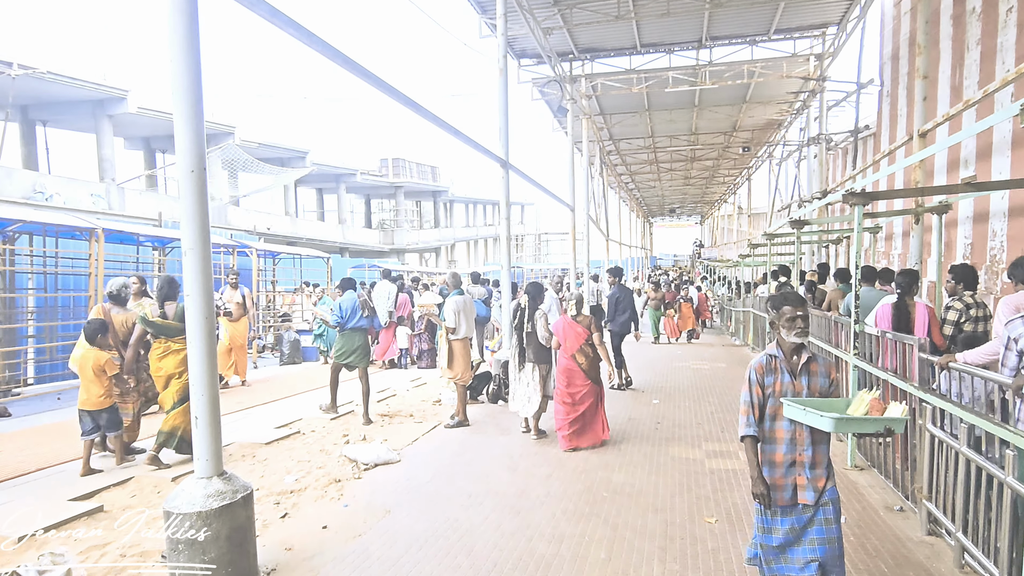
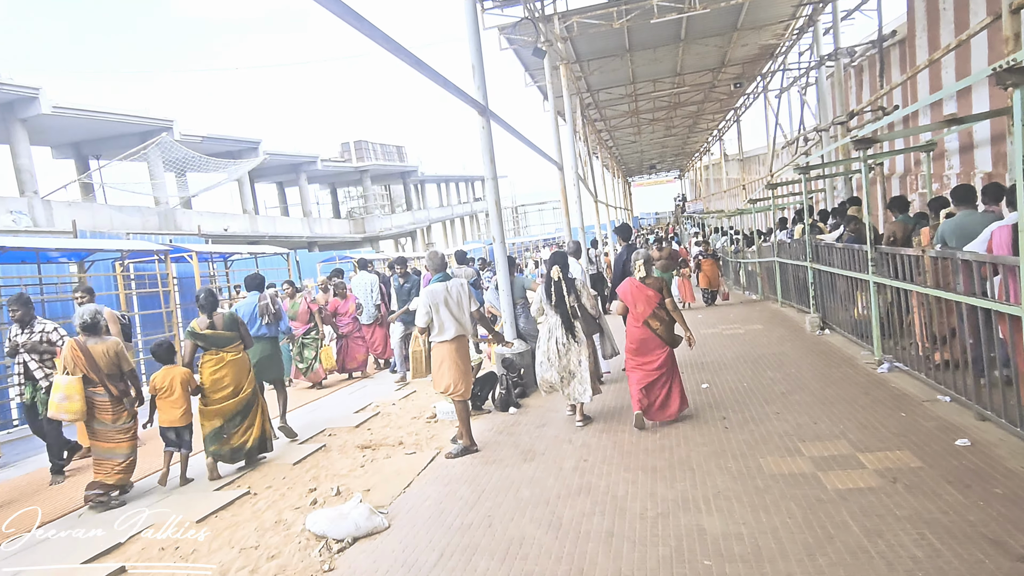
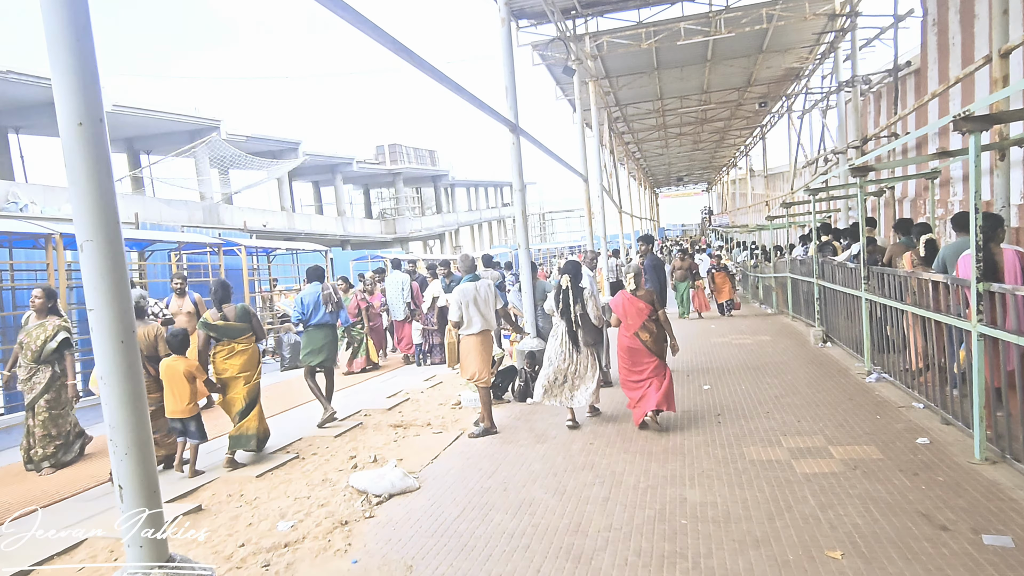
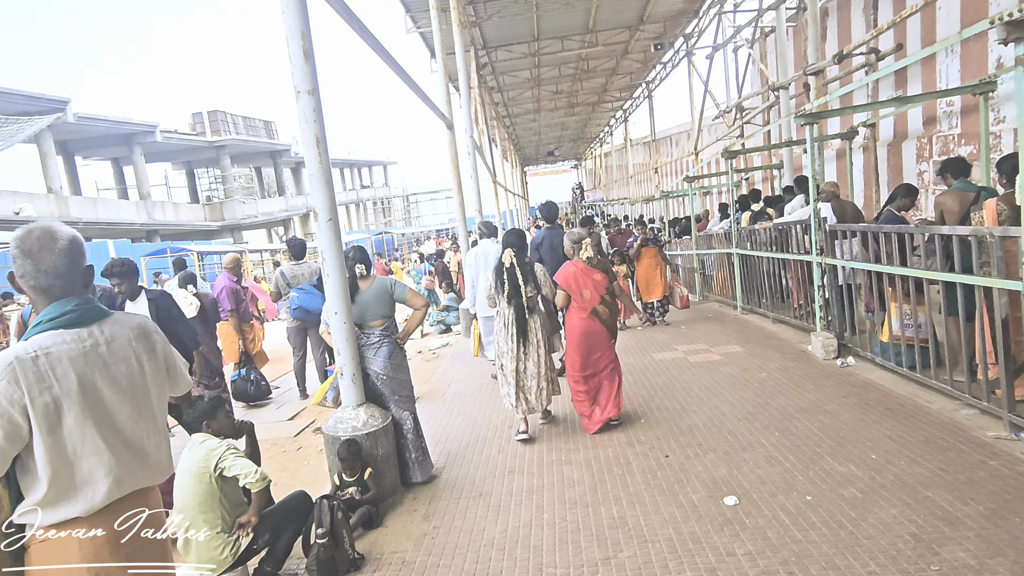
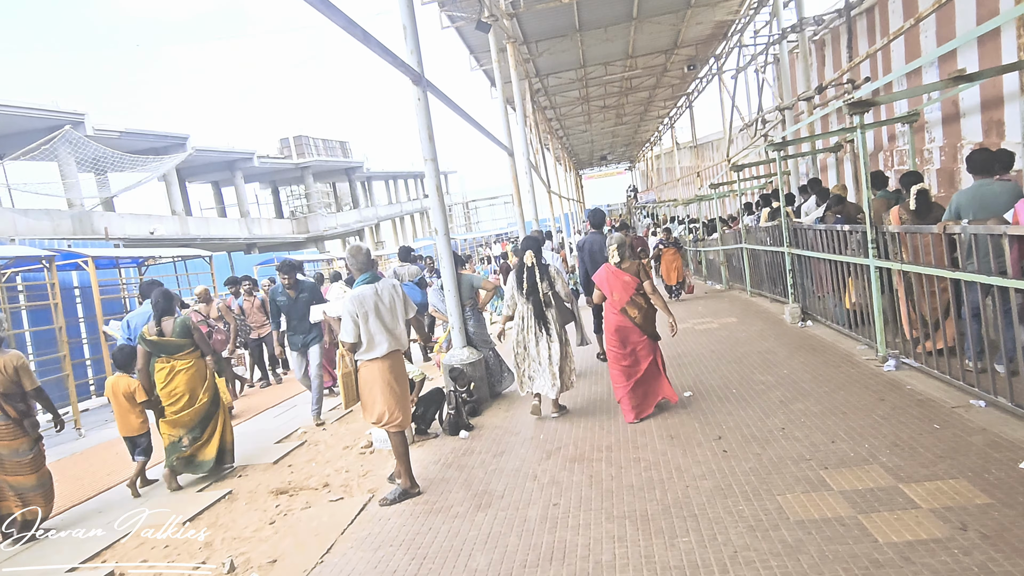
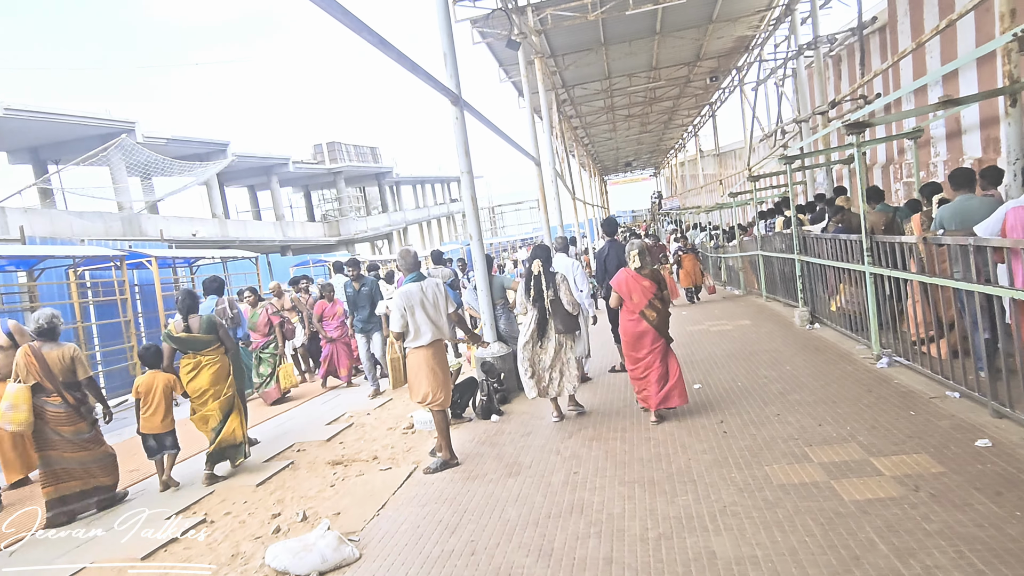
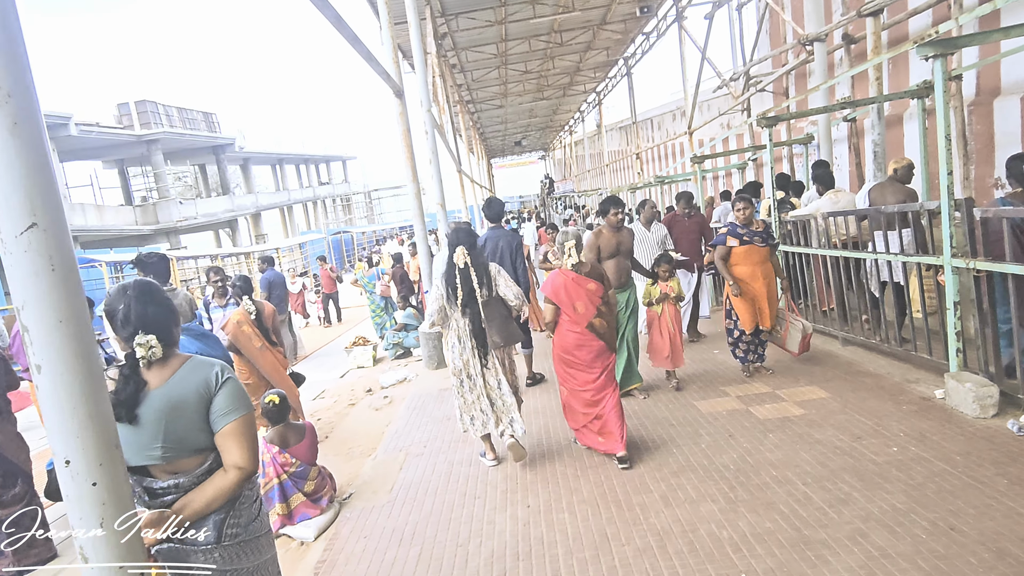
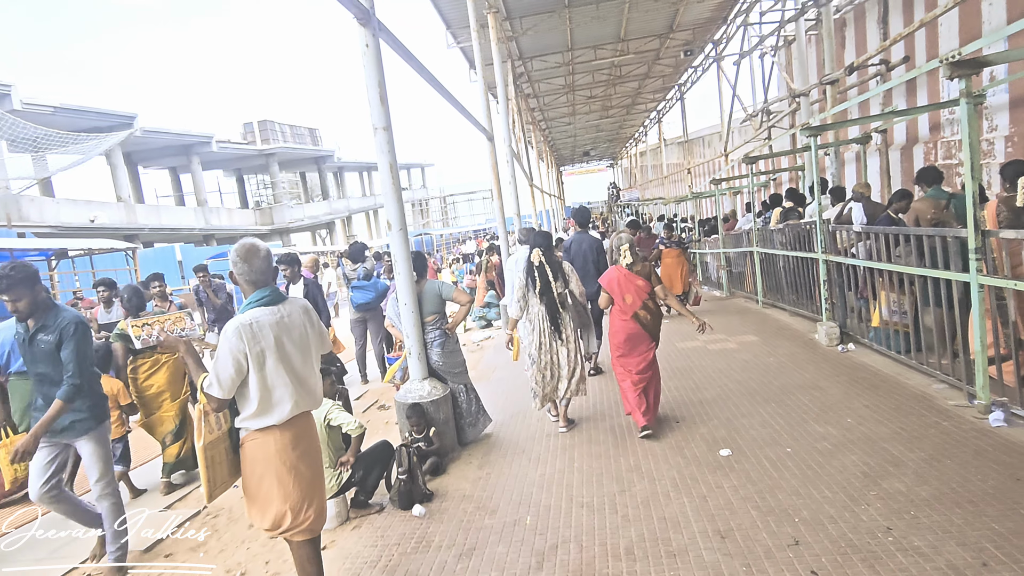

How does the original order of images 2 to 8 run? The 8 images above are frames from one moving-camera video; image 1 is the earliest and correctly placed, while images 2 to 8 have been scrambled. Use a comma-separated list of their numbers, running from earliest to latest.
3, 2, 6, 5, 8, 4, 7
